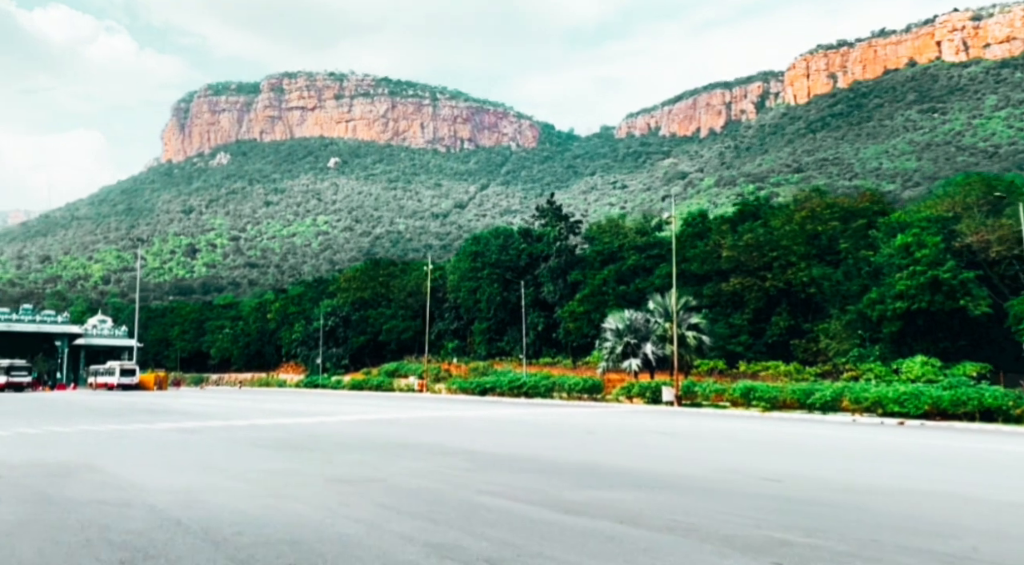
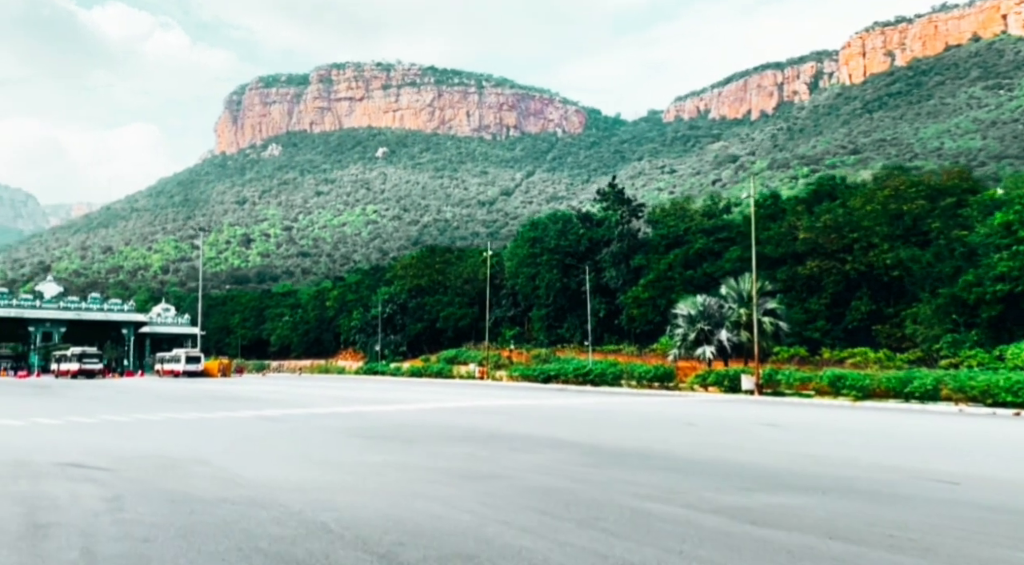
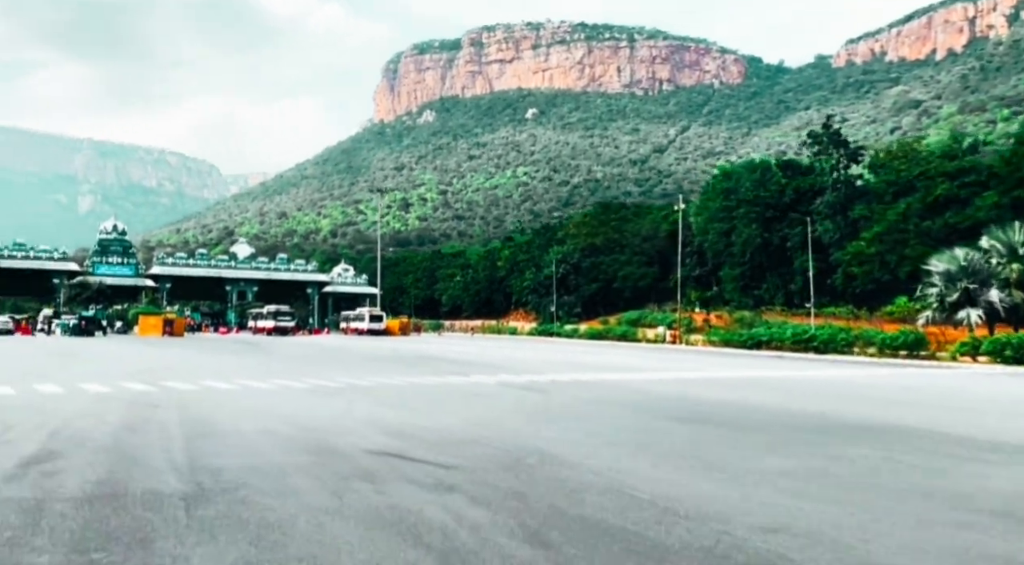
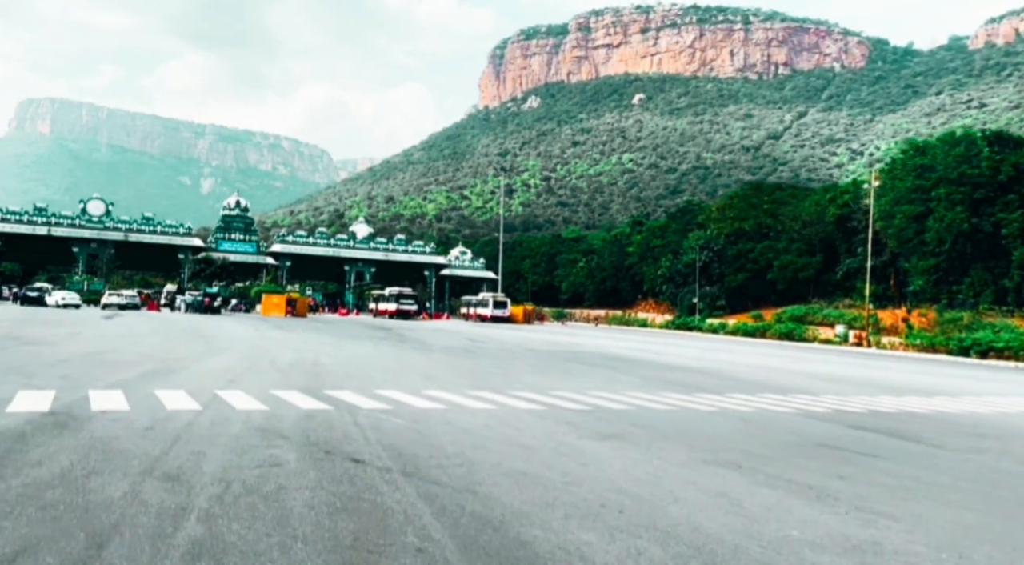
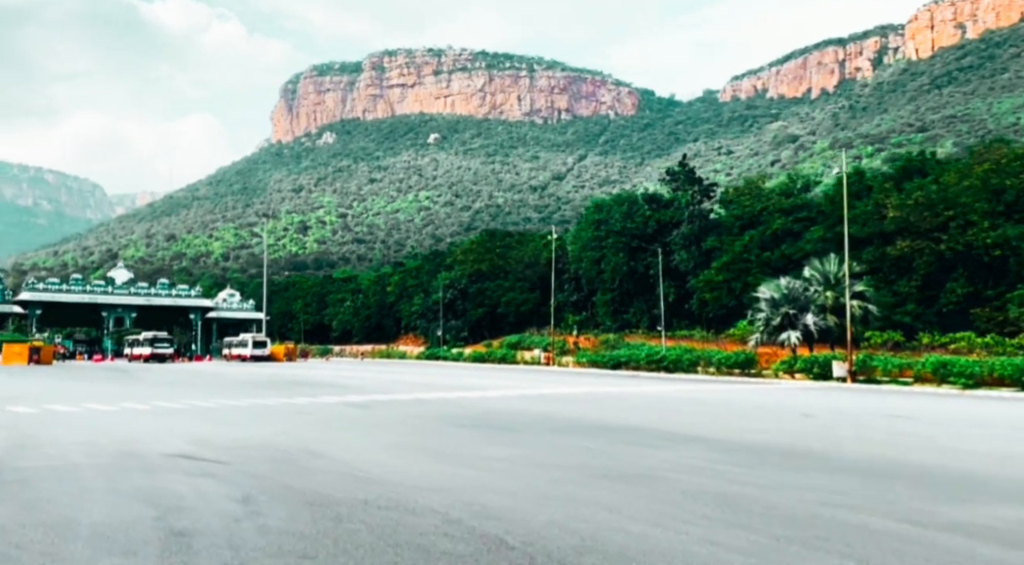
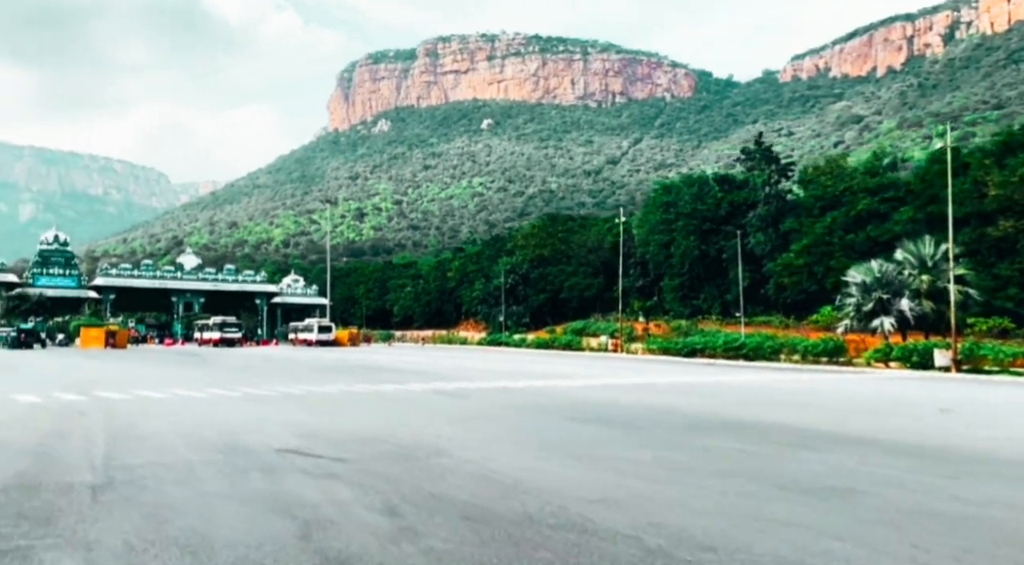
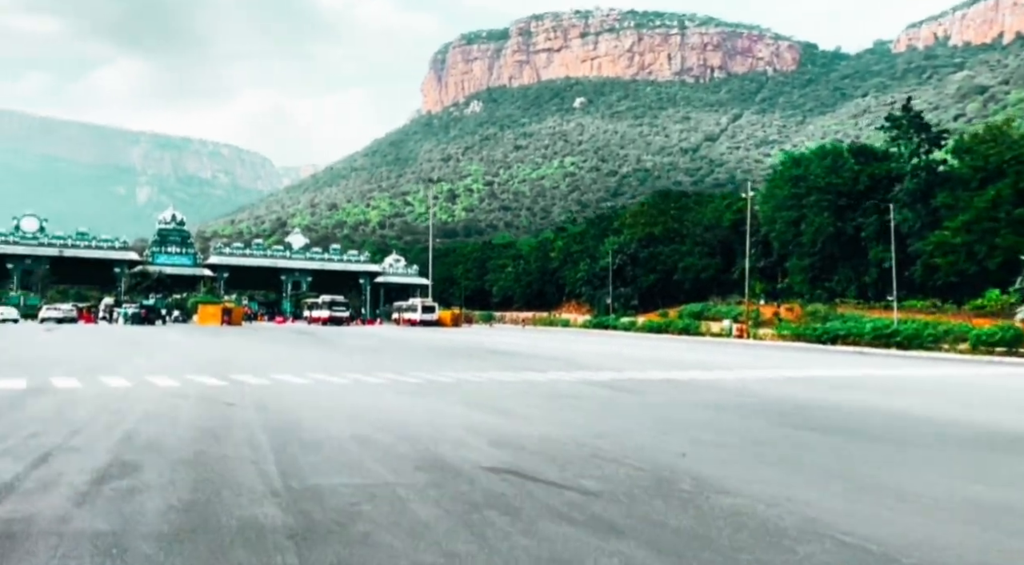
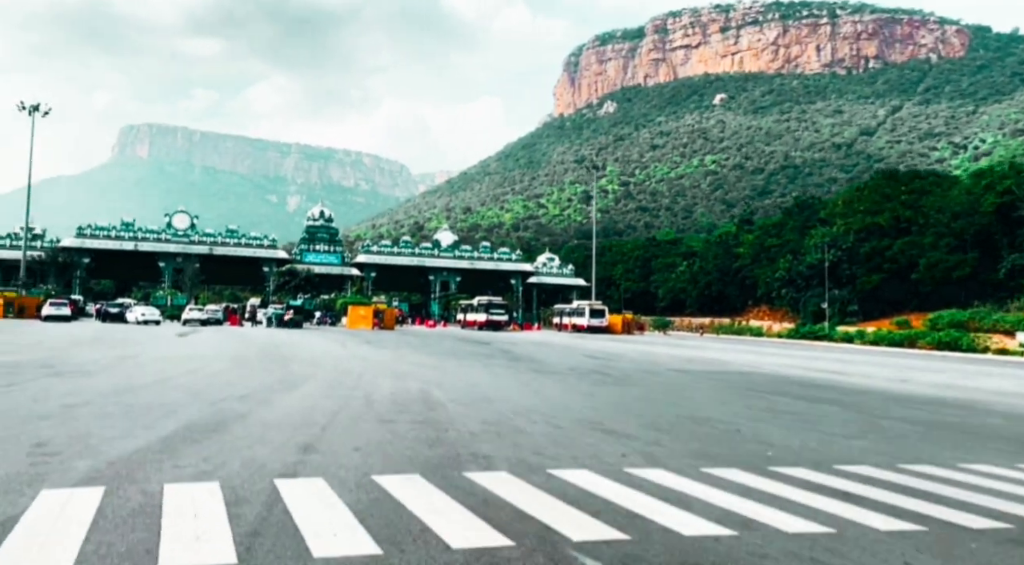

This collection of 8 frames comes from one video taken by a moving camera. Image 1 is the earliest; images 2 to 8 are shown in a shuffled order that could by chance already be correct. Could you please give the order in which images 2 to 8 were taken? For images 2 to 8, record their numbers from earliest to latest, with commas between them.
2, 5, 6, 3, 7, 4, 8
